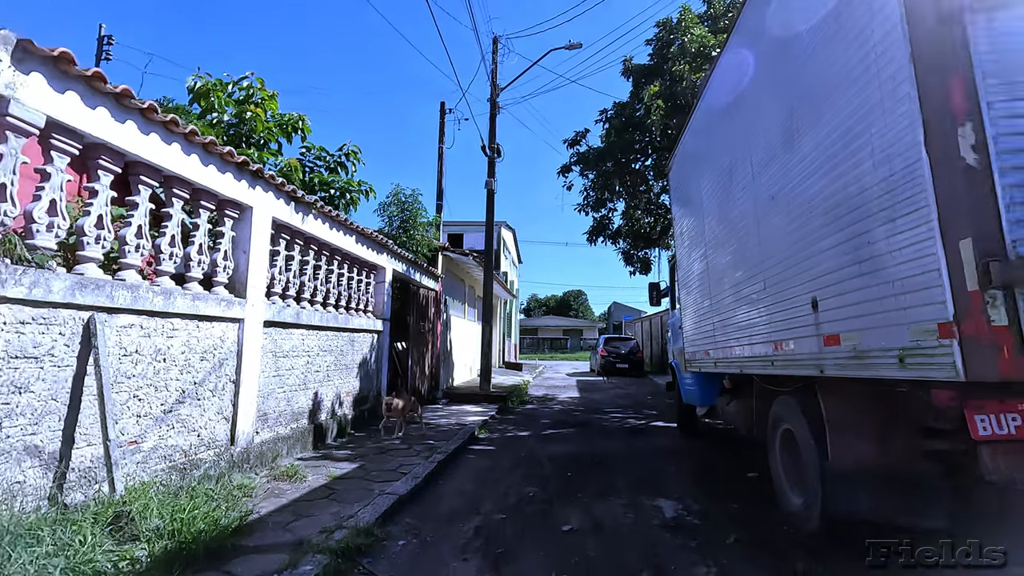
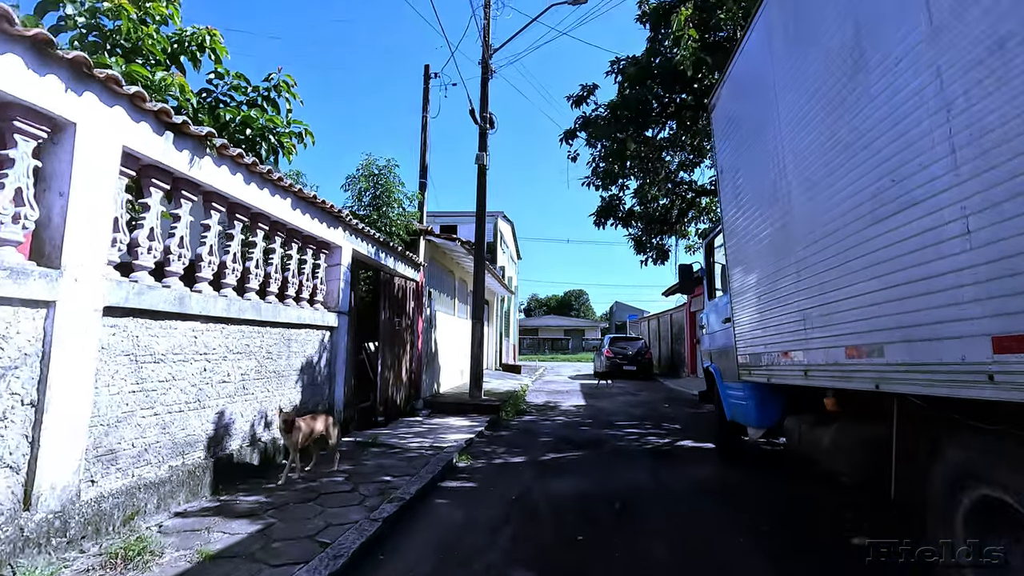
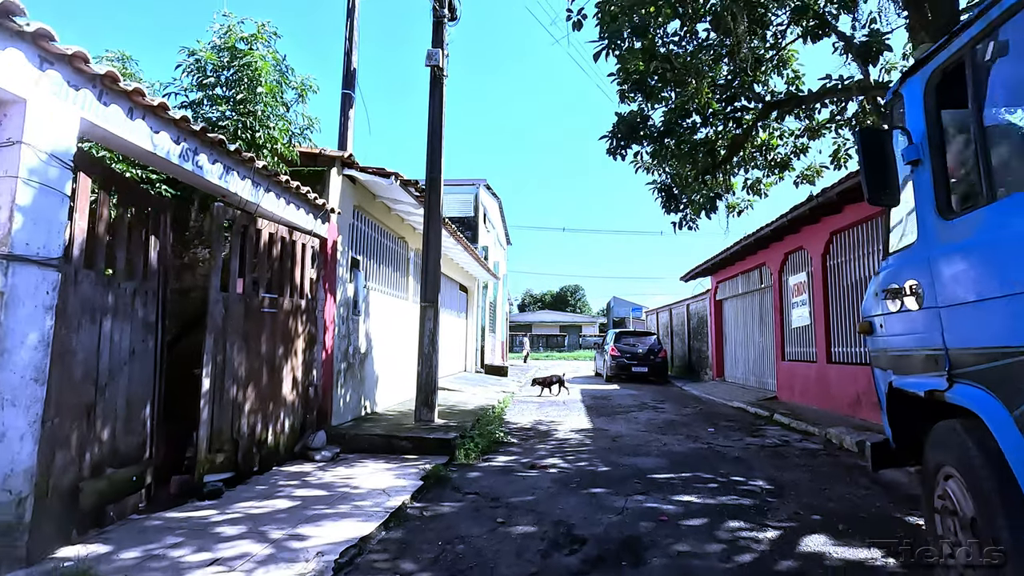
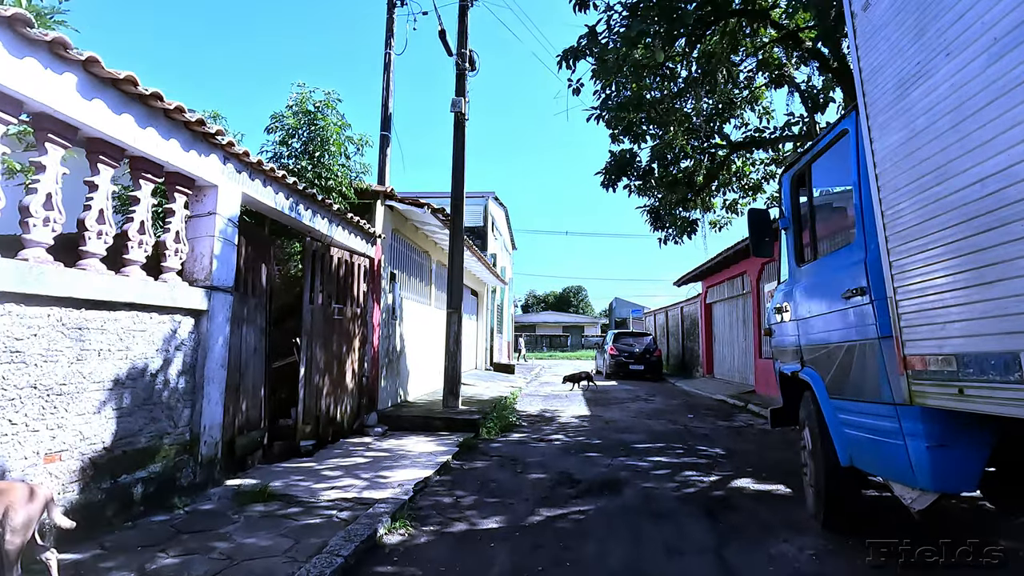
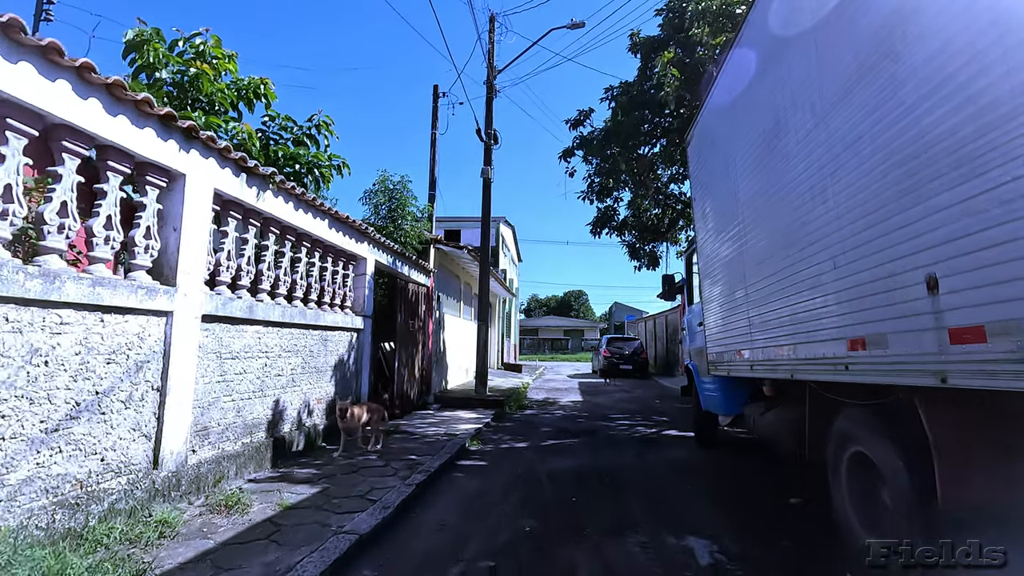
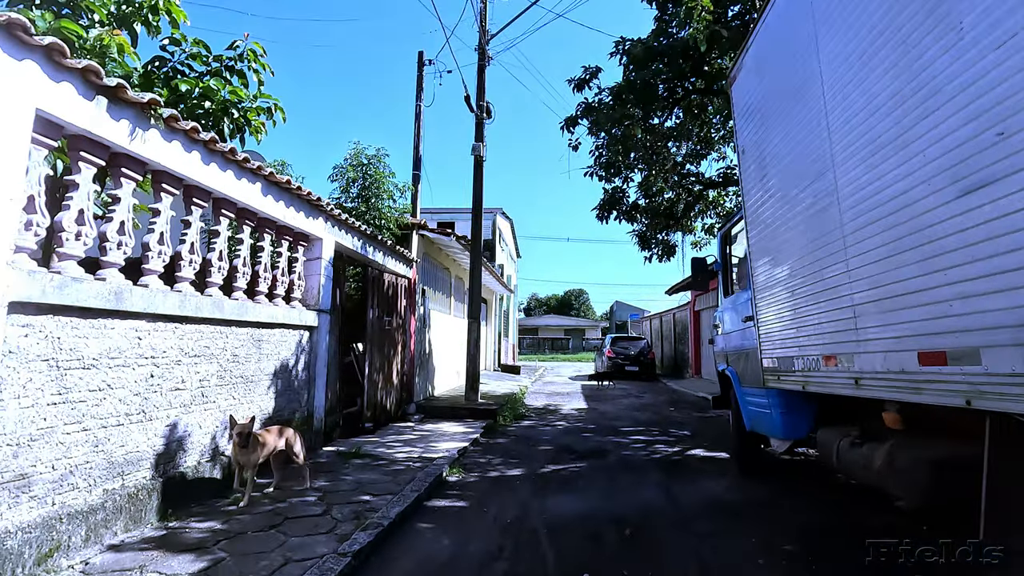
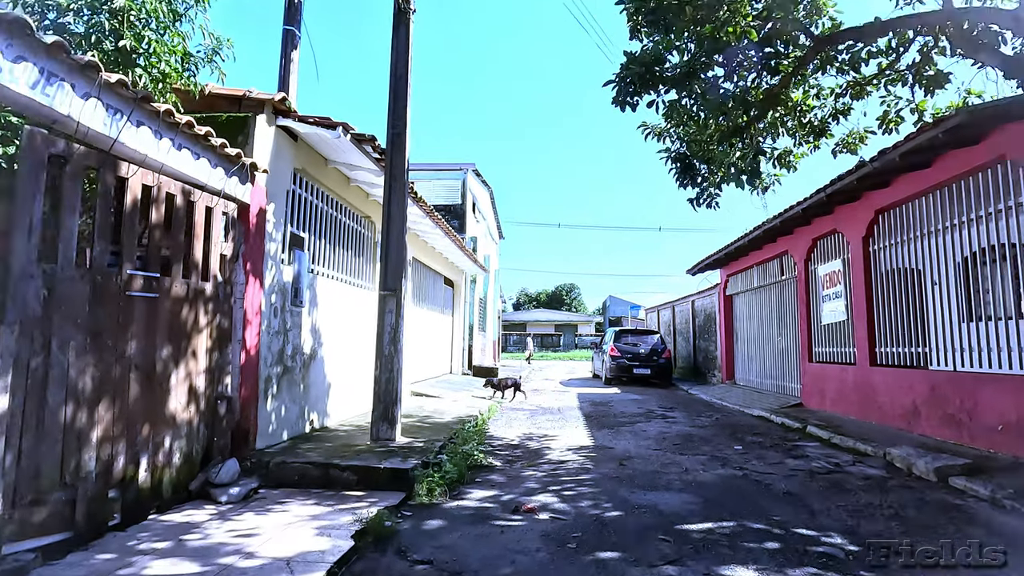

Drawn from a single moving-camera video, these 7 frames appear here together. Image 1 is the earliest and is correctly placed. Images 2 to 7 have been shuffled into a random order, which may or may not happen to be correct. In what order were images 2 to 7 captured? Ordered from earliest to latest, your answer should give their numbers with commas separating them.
5, 2, 6, 4, 3, 7
